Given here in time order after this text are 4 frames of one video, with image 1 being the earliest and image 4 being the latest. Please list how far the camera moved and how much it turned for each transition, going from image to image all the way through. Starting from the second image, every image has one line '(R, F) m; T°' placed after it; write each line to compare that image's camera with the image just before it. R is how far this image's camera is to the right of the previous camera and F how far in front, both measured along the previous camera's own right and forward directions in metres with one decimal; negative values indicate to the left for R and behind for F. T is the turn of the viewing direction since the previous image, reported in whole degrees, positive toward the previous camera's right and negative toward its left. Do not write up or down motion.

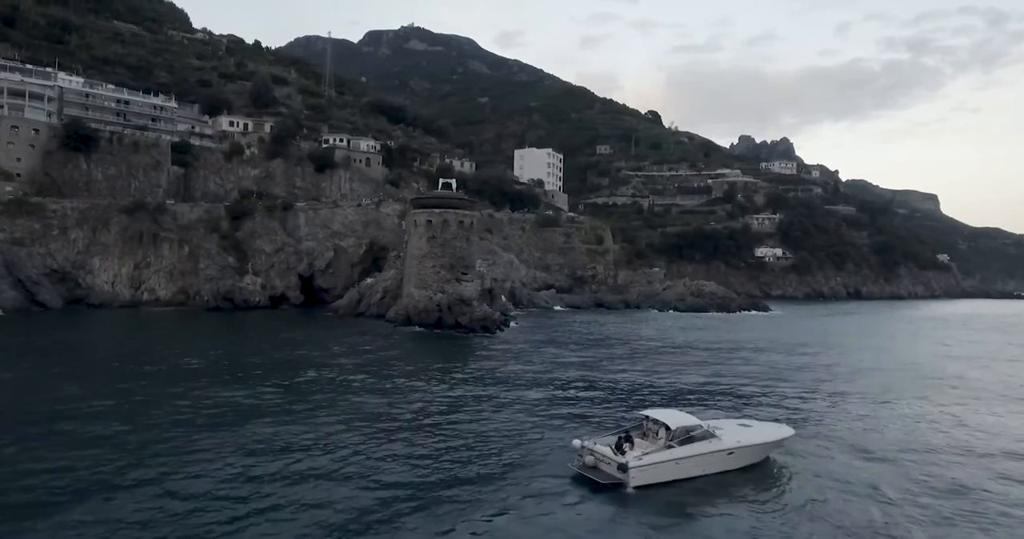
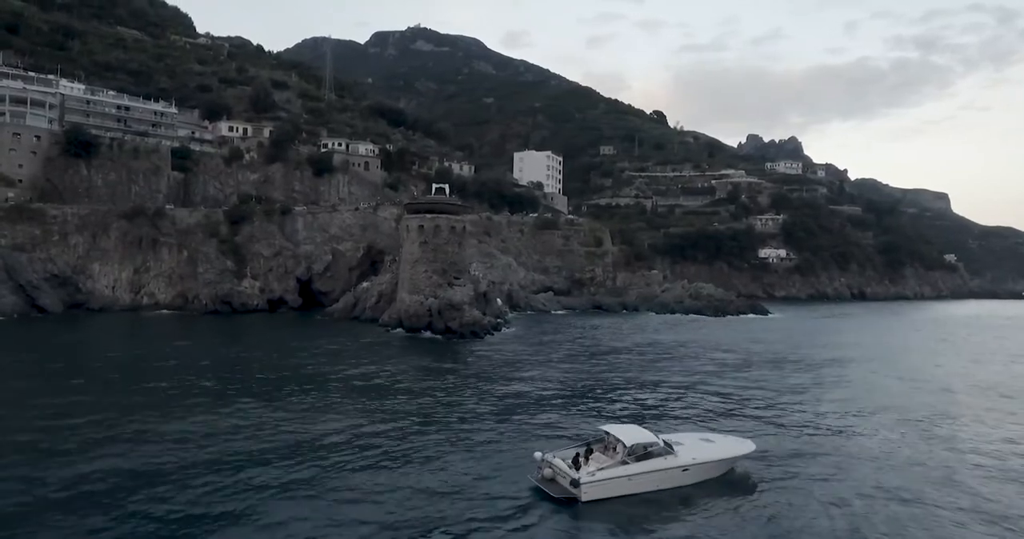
(+0.9, -0.4) m; -1°
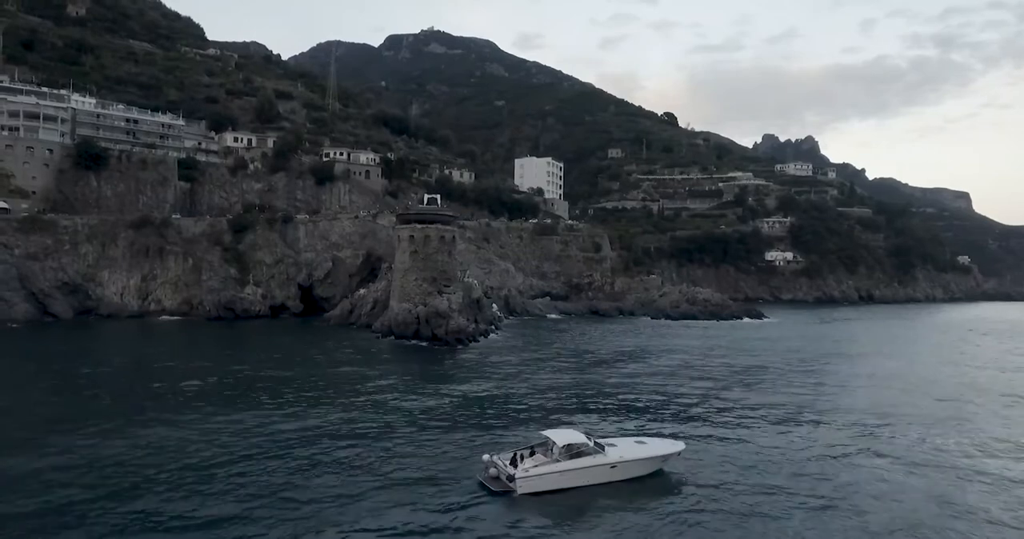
(+1.6, -1.6) m; -1°
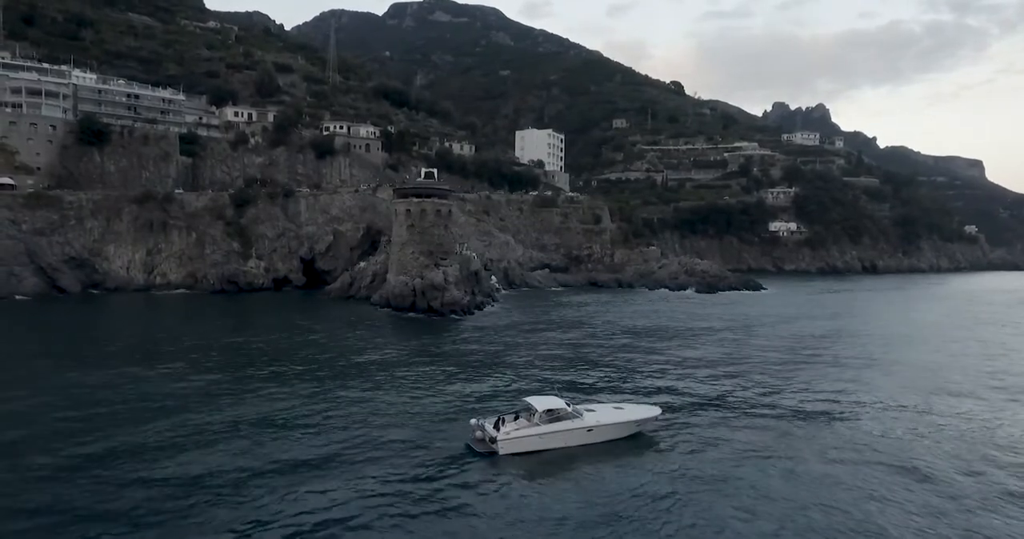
(+0.7, -0.8) m; -1°
